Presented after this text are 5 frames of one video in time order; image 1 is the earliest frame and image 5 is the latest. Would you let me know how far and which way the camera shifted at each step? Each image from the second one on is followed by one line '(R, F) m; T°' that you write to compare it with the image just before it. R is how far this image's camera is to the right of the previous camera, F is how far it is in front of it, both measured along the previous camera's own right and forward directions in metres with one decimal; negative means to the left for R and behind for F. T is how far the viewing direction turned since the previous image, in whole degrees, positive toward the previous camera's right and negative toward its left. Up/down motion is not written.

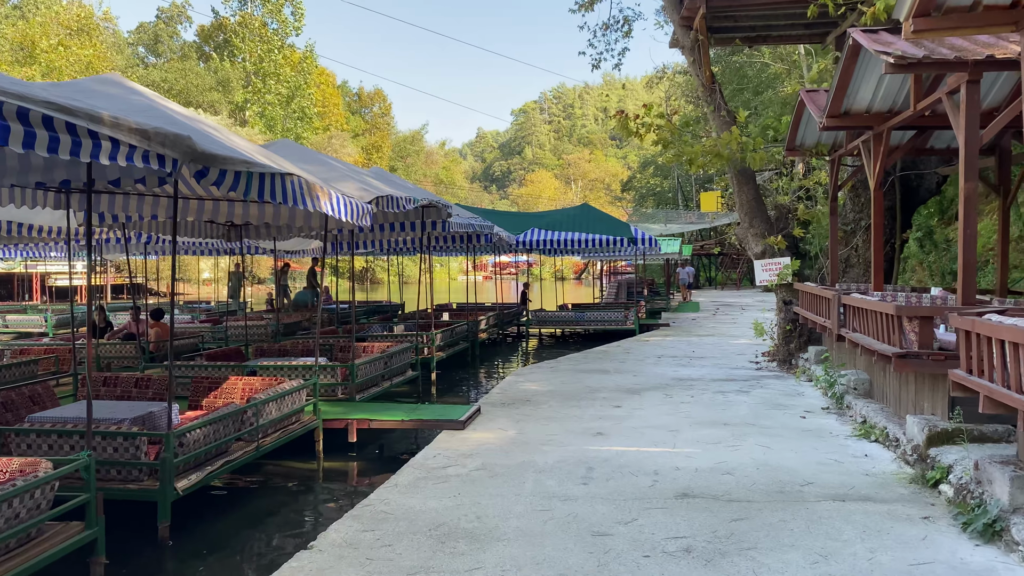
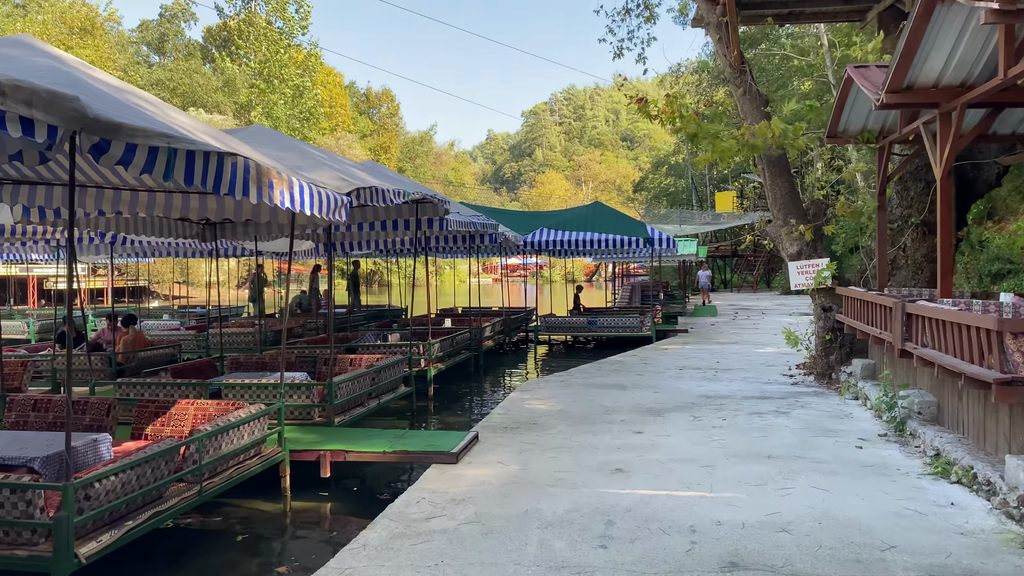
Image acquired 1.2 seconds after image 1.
(+0.1, +1.0) m; -1°
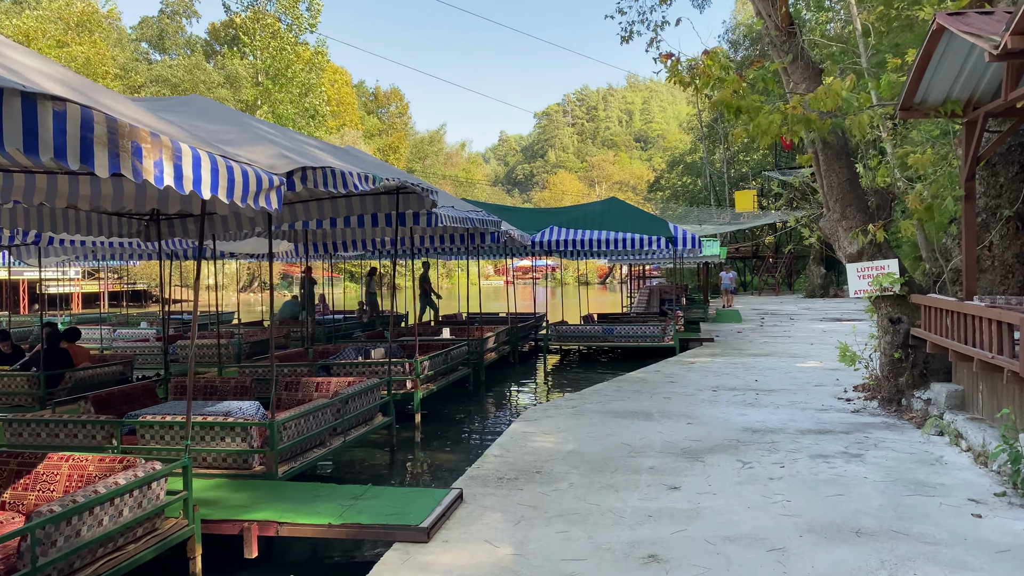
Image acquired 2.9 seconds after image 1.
(+0.1, +1.4) m; -1°
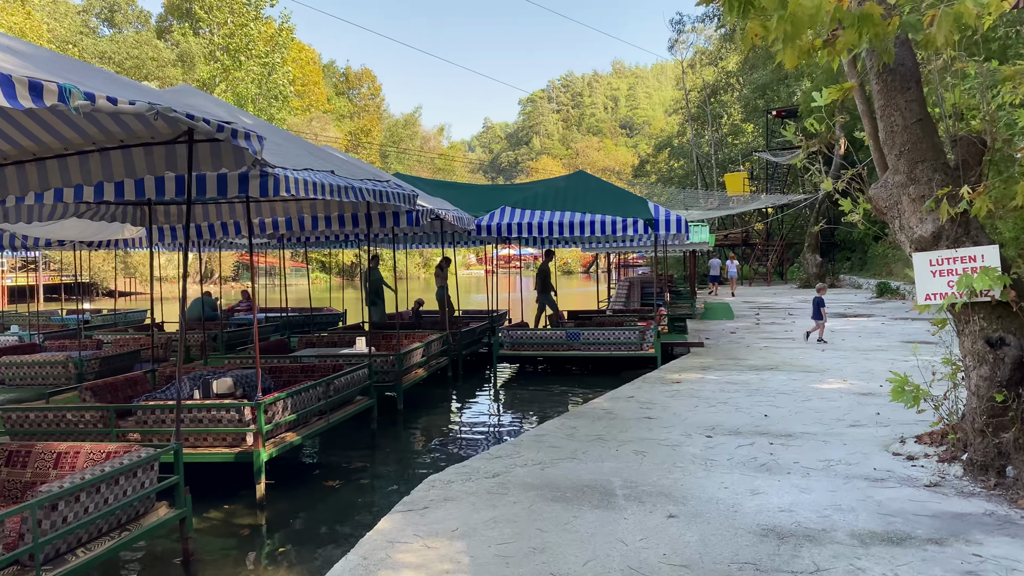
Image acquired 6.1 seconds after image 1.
(+0.6, +2.6) m; +1°
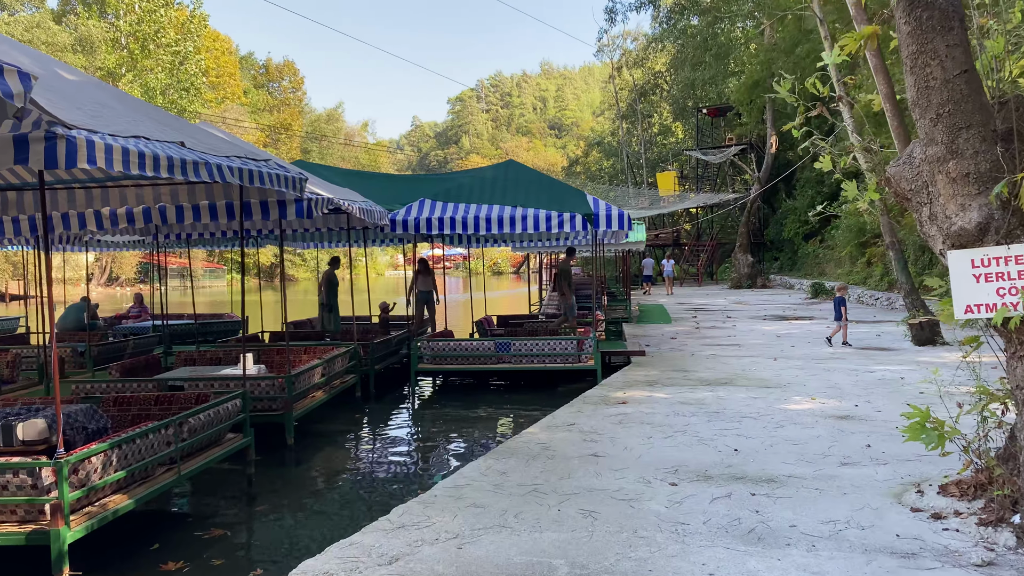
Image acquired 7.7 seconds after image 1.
(+0.1, +1.3) m; +5°
